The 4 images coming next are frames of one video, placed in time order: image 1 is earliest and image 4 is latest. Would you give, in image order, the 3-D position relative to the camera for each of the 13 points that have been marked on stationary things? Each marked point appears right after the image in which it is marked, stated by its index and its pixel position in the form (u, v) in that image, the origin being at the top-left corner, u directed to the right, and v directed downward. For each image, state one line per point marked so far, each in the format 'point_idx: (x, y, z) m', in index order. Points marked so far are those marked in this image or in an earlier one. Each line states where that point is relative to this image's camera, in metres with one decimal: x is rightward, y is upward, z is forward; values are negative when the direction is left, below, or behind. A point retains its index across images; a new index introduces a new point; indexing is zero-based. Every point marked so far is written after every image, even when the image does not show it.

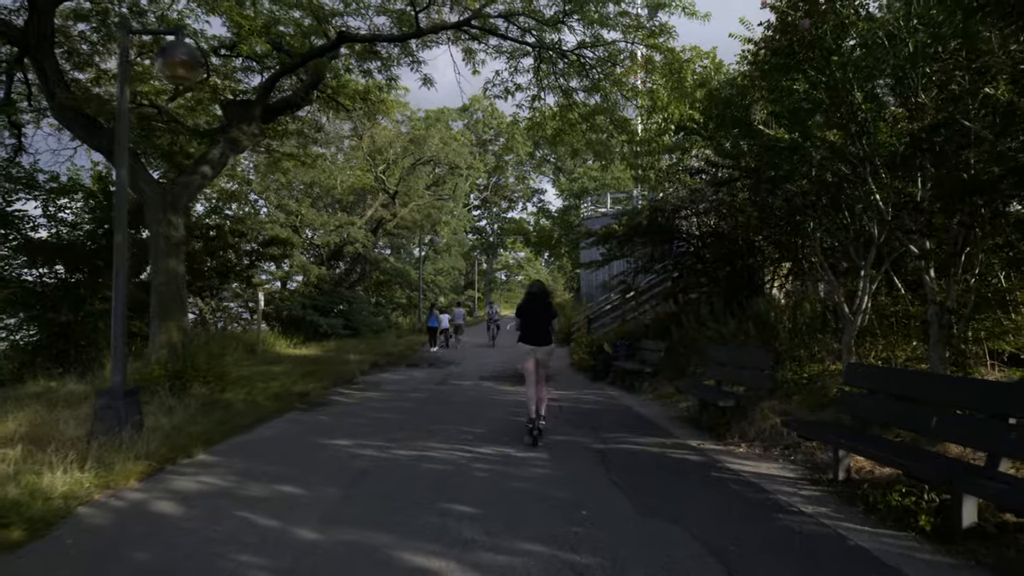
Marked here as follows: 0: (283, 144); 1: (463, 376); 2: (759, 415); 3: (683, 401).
0: (-6.2, +3.9, +18.2) m
1: (-1.1, -1.9, +14.5) m
2: (+2.5, -1.3, +6.8) m
3: (+2.4, -1.6, +9.6) m
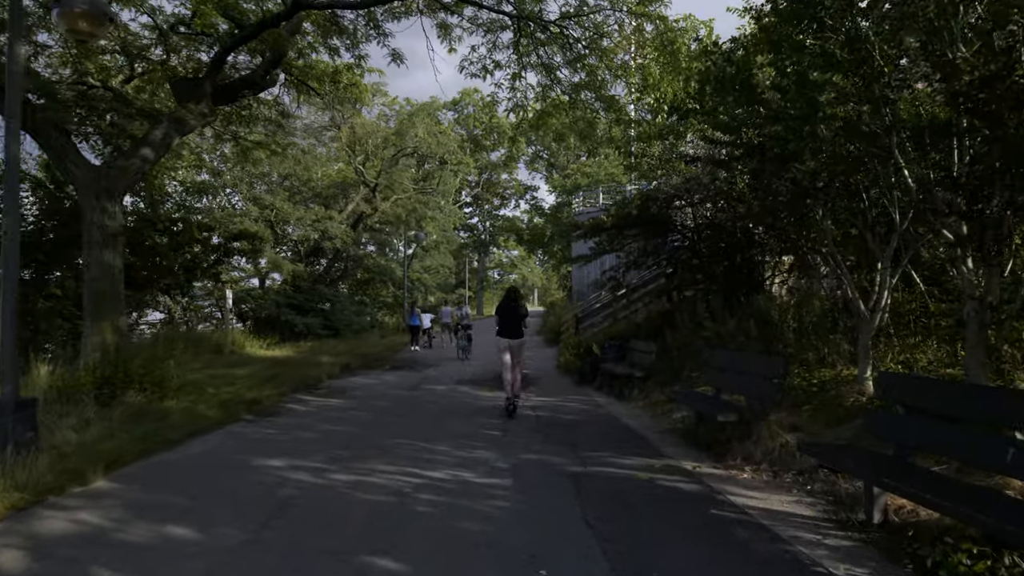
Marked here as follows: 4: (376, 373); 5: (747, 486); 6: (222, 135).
0: (-6.6, +4.0, +17.0) m
1: (-1.5, -1.9, +13.4) m
2: (+2.2, -1.2, +5.7) m
3: (+2.1, -1.6, +8.5) m
4: (-3.0, -1.9, +14.8) m
5: (+1.8, -1.5, +5.1) m
6: (-7.2, +3.8, +16.7) m
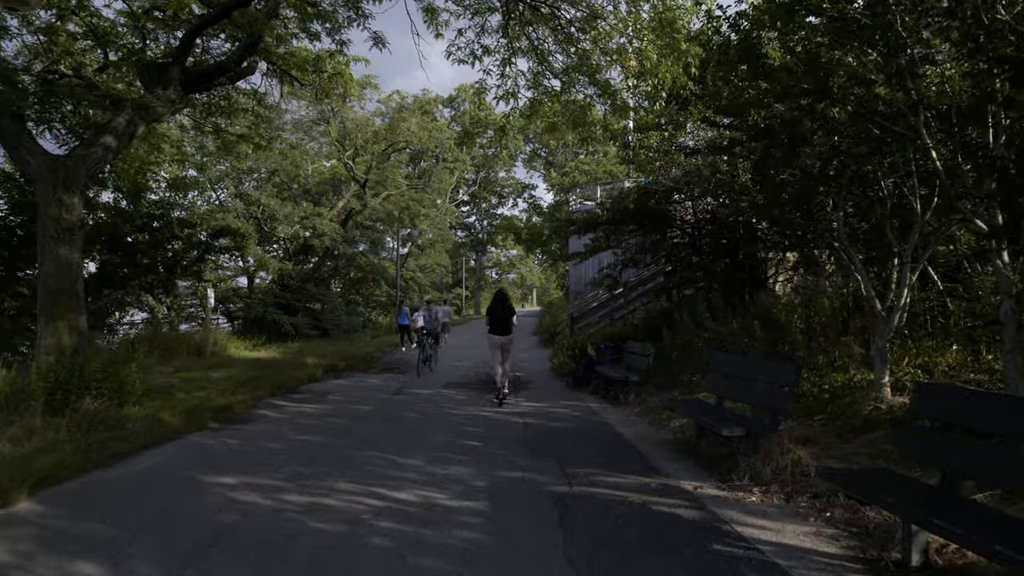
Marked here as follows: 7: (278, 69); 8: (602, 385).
0: (-6.8, +4.0, +16.3) m
1: (-1.6, -1.8, +12.7) m
2: (+2.0, -1.2, +5.1) m
3: (+1.9, -1.5, +7.8) m
4: (-3.2, -1.8, +14.2) m
5: (+1.6, -1.5, +4.4) m
6: (-7.4, +3.9, +16.0) m
7: (-5.0, +4.7, +14.5) m
8: (+1.5, -1.6, +11.0) m
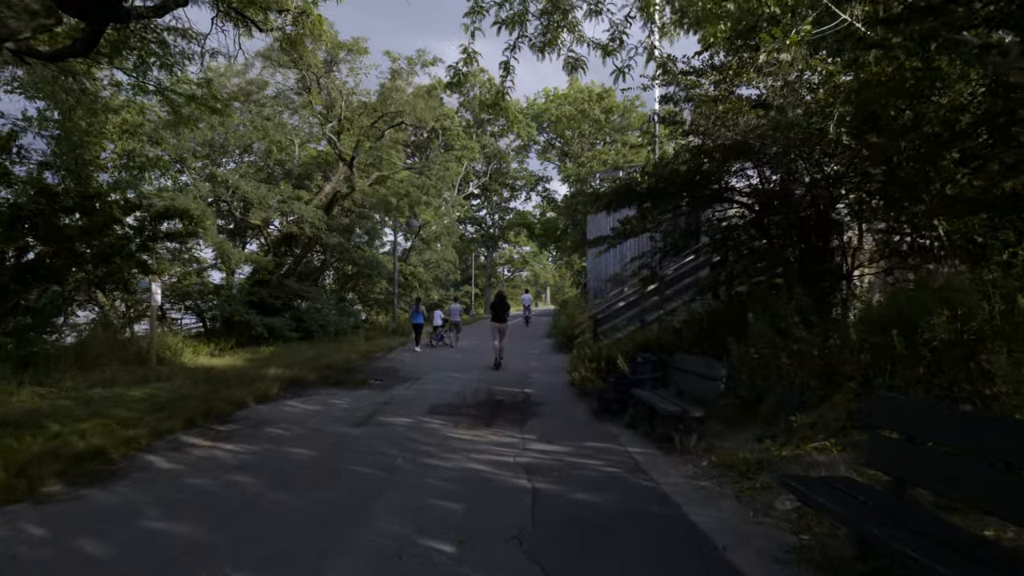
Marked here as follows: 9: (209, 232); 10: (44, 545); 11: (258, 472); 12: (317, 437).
0: (-6.6, +4.1, +13.4) m
1: (-1.5, -1.7, +9.7) m
2: (+1.9, -1.1, +1.9) m
3: (+1.9, -1.5, +4.7) m
4: (-3.1, -1.7, +11.1) m
5: (+1.5, -1.4, +1.3) m
6: (-7.2, +4.0, +13.0) m
7: (-4.9, +4.8, +11.5) m
8: (+1.5, -1.5, +7.8) m
9: (-7.9, +1.4, +17.8) m
10: (-3.0, -1.6, +4.2) m
11: (-2.3, -1.7, +6.1) m
12: (-2.2, -1.7, +7.7) m
